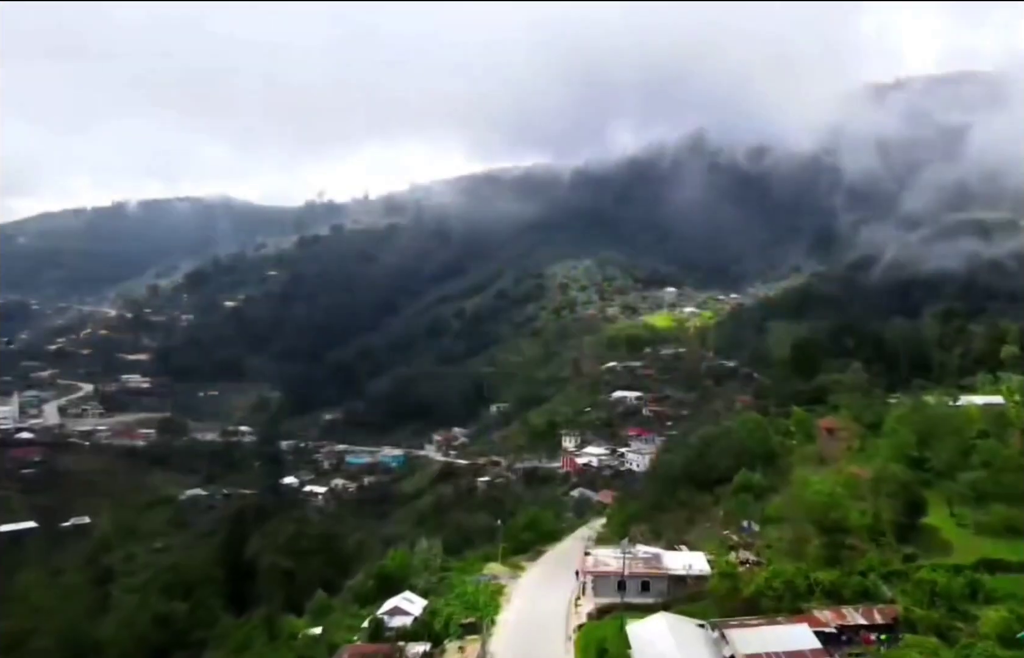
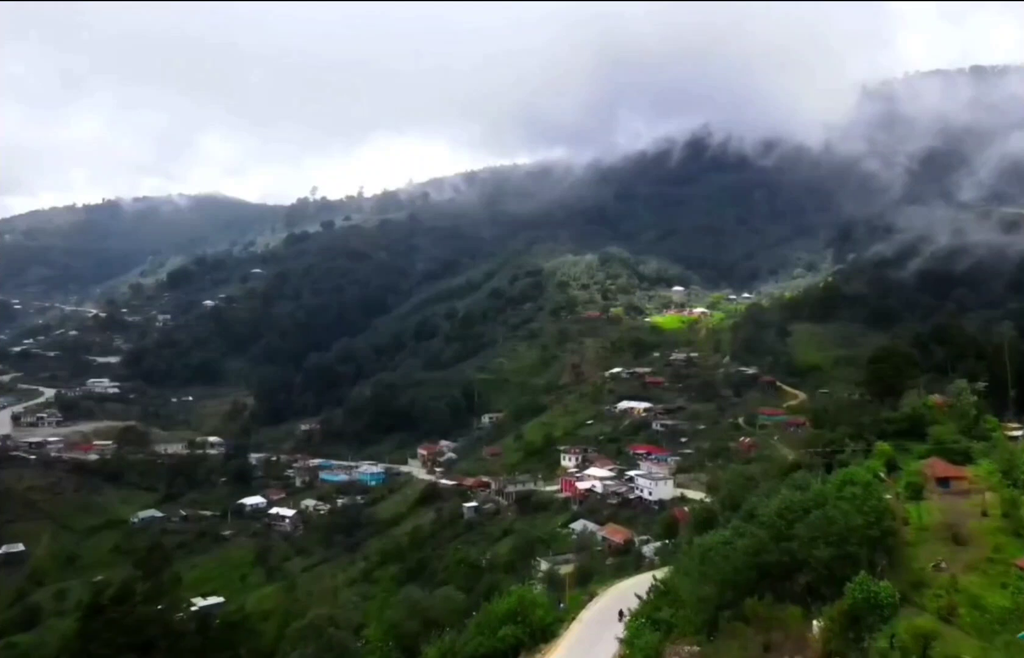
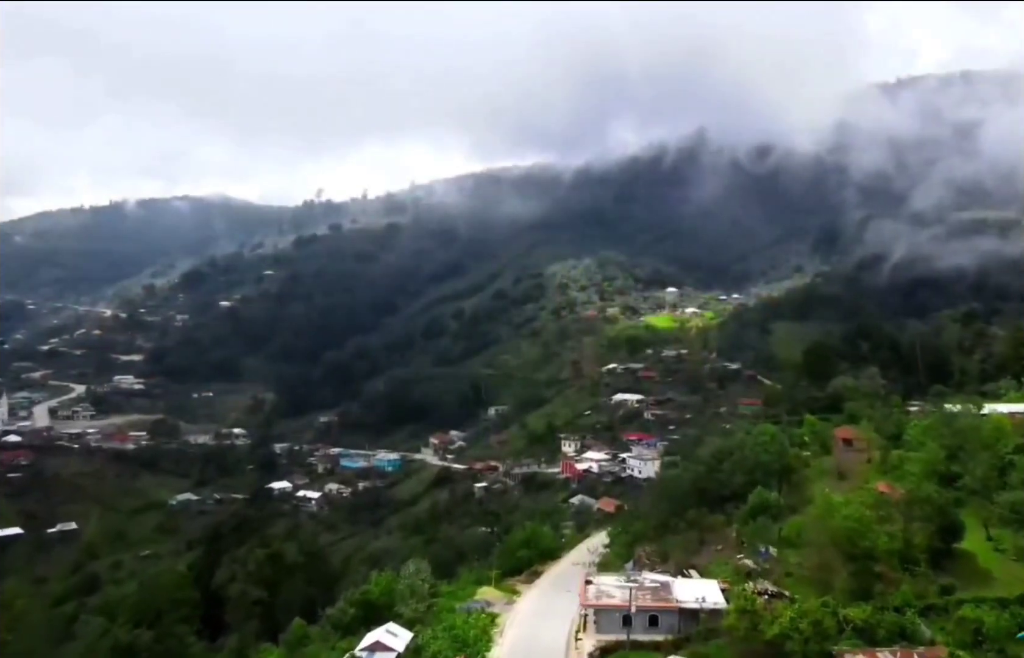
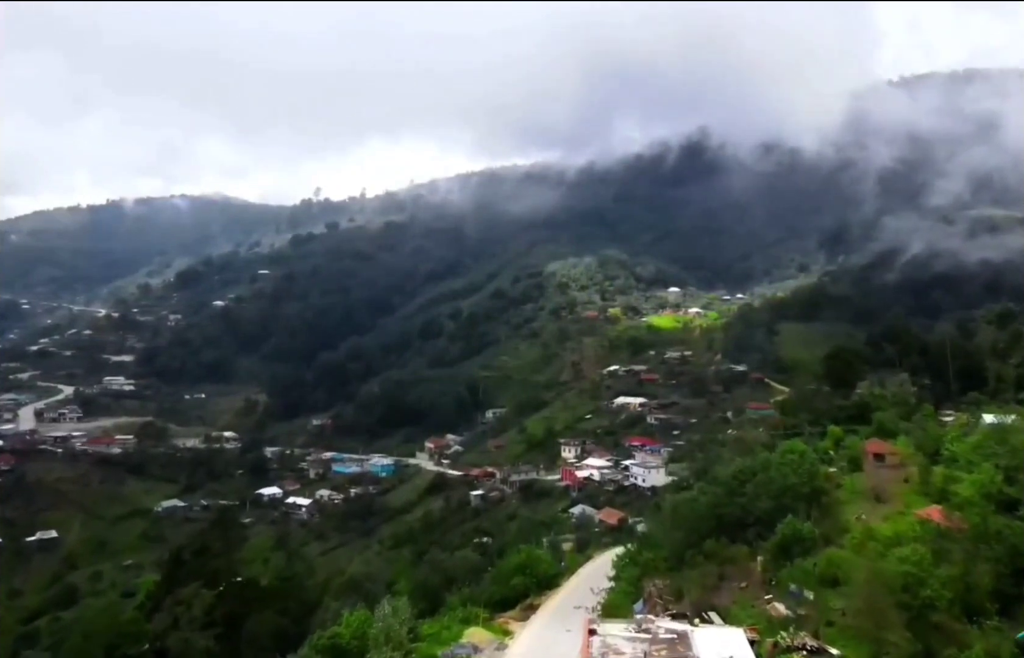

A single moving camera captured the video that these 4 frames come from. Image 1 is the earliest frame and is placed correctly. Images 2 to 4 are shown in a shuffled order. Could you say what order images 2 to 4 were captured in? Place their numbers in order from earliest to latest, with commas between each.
3, 4, 2
